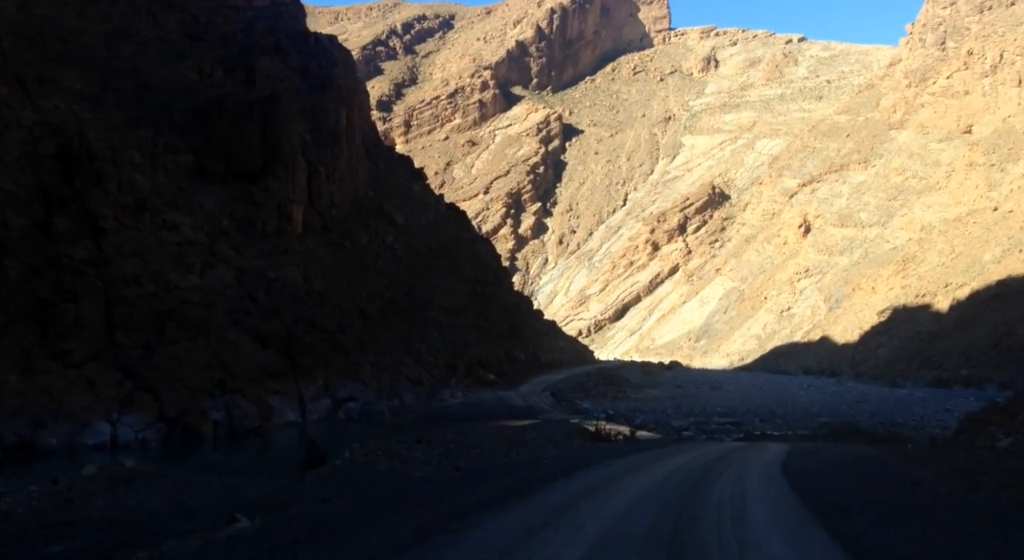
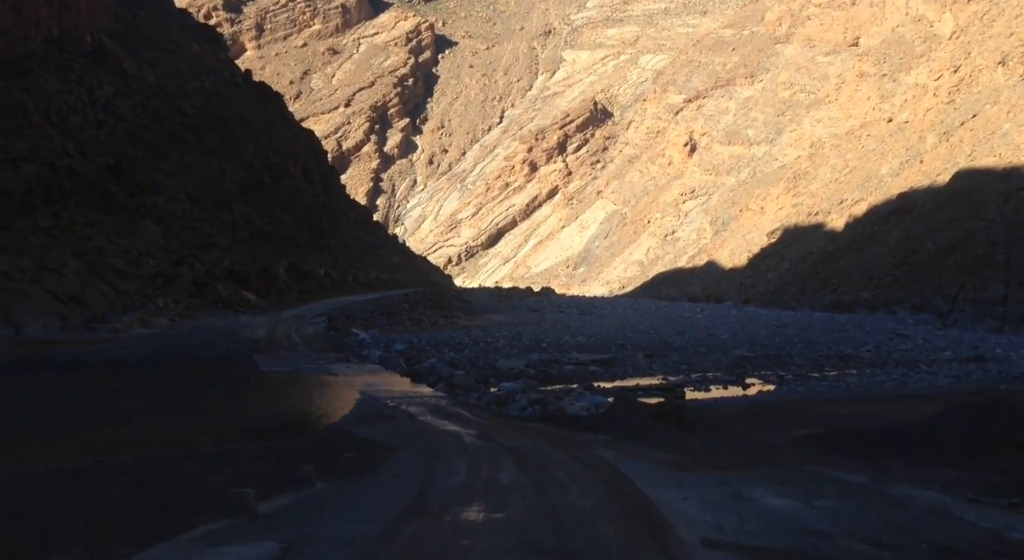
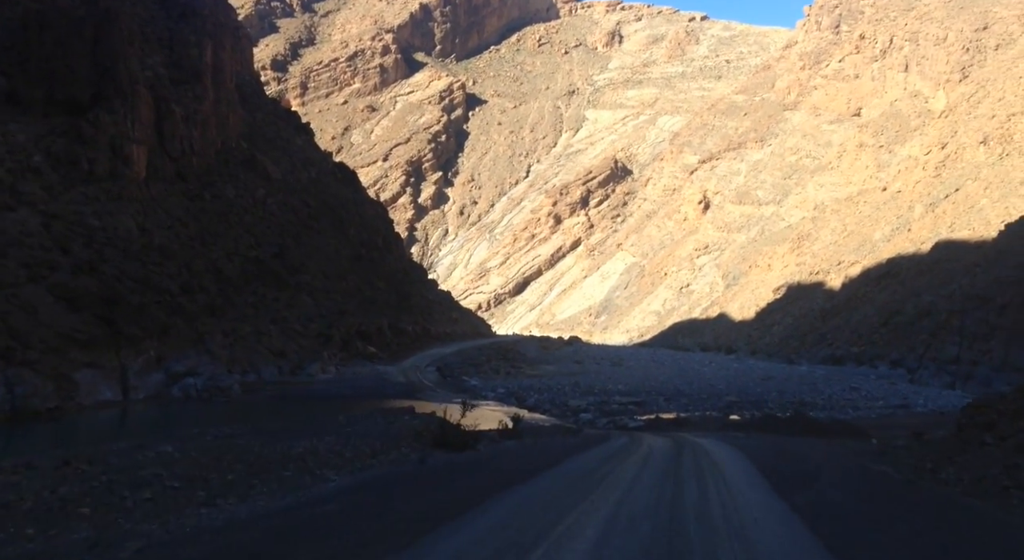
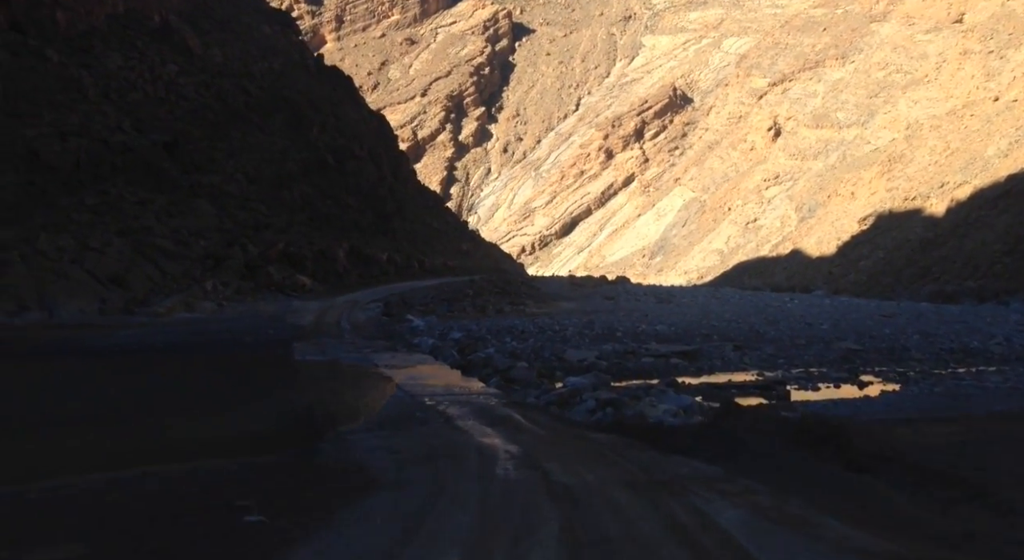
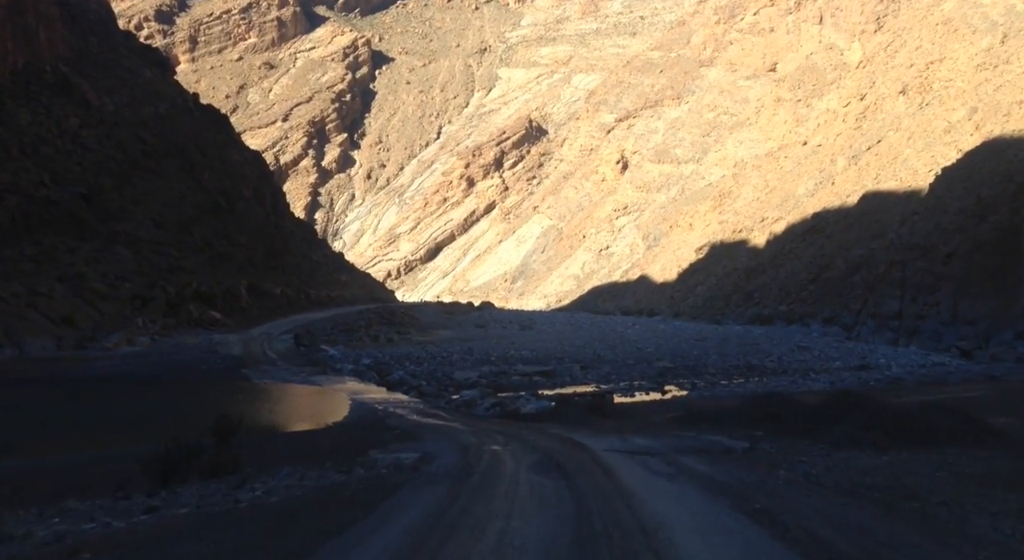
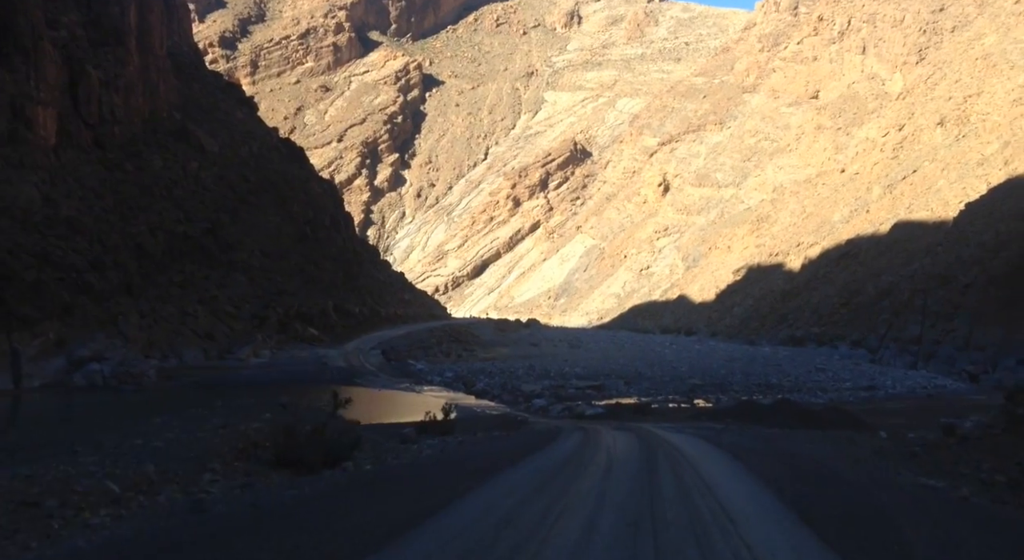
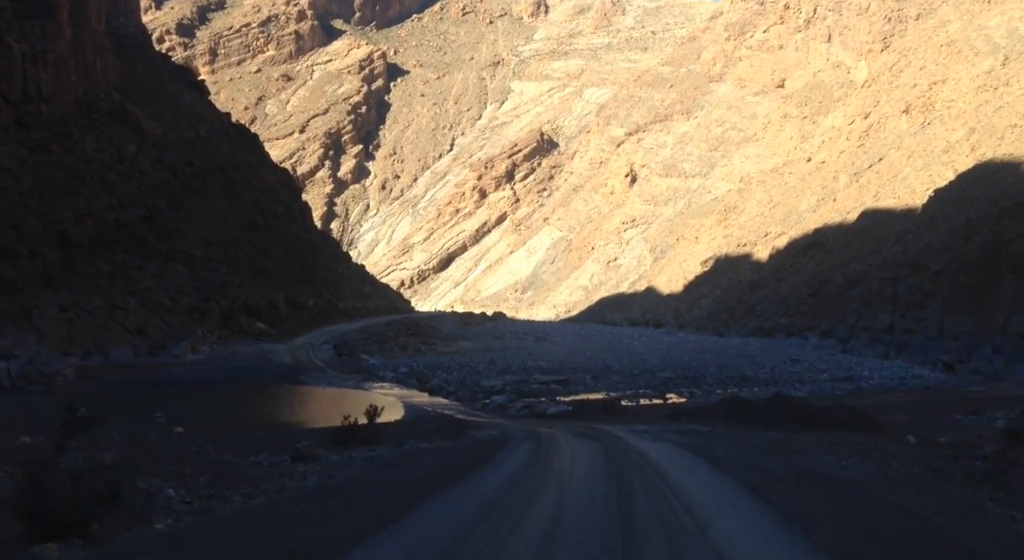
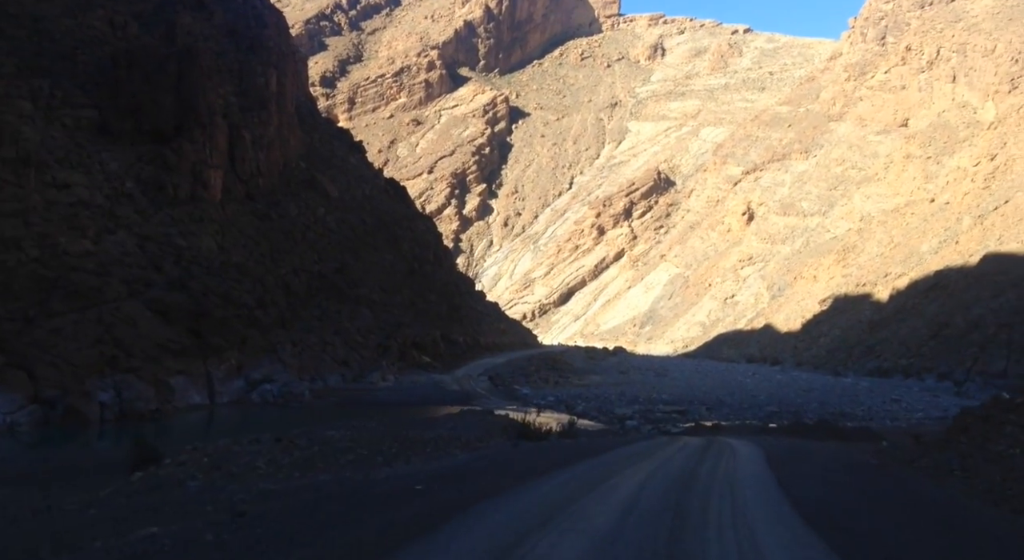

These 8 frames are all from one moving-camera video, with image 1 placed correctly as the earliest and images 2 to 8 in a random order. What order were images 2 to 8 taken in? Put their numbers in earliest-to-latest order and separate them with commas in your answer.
8, 3, 6, 7, 5, 2, 4
